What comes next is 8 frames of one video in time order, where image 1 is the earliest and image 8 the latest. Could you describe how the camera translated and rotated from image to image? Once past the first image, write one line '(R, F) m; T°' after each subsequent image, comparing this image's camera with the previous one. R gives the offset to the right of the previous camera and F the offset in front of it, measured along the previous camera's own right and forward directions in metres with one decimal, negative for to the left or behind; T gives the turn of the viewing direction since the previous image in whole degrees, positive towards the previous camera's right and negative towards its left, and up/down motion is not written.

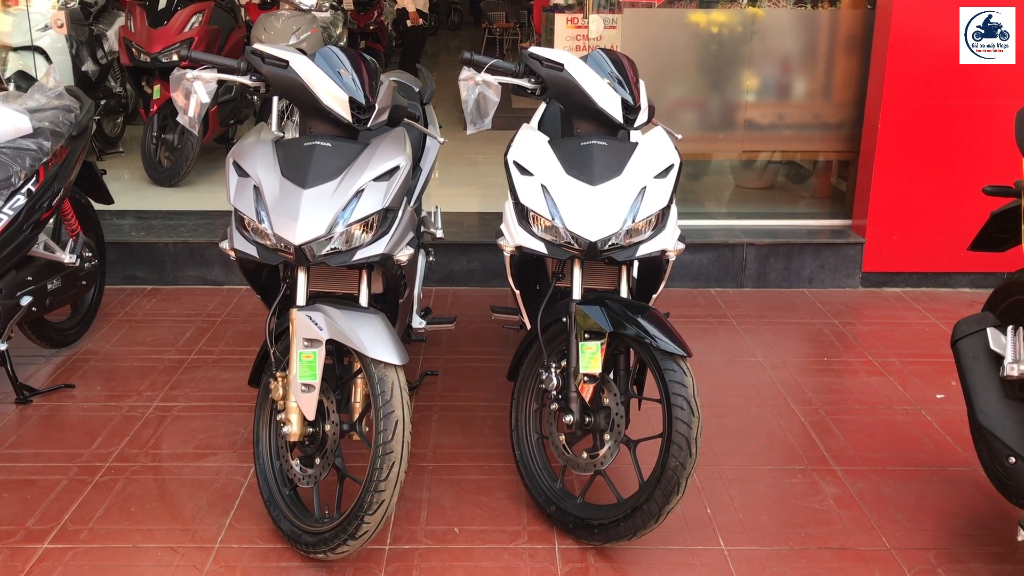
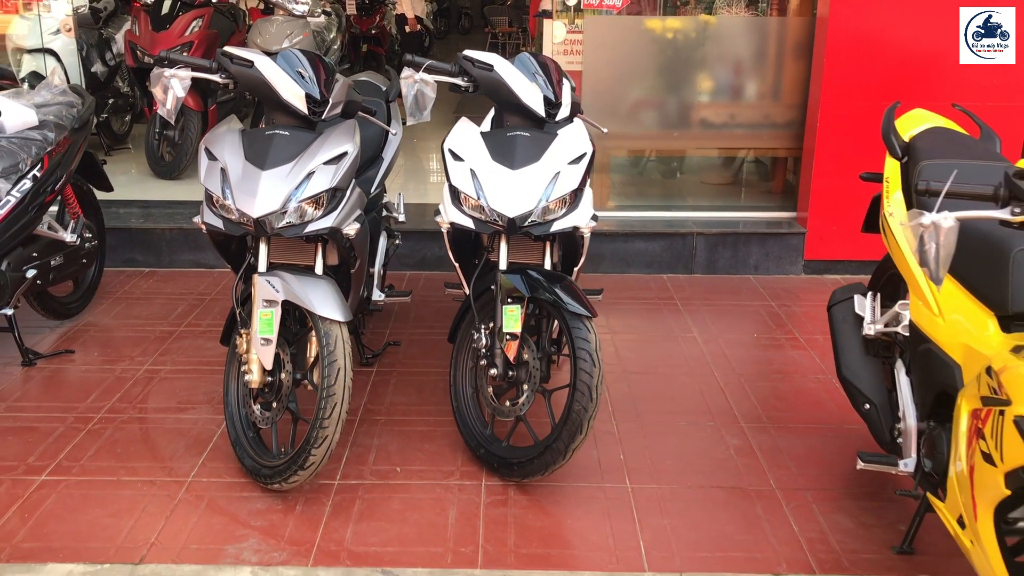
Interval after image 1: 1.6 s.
(+0.3, -0.4) m; -1°
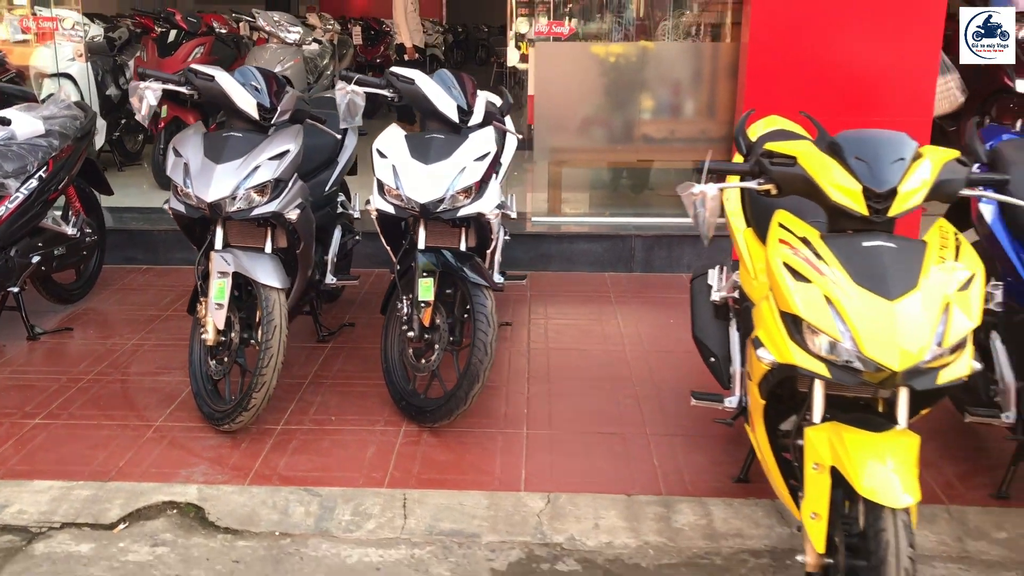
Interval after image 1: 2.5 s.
(+0.4, -0.6) m; -2°
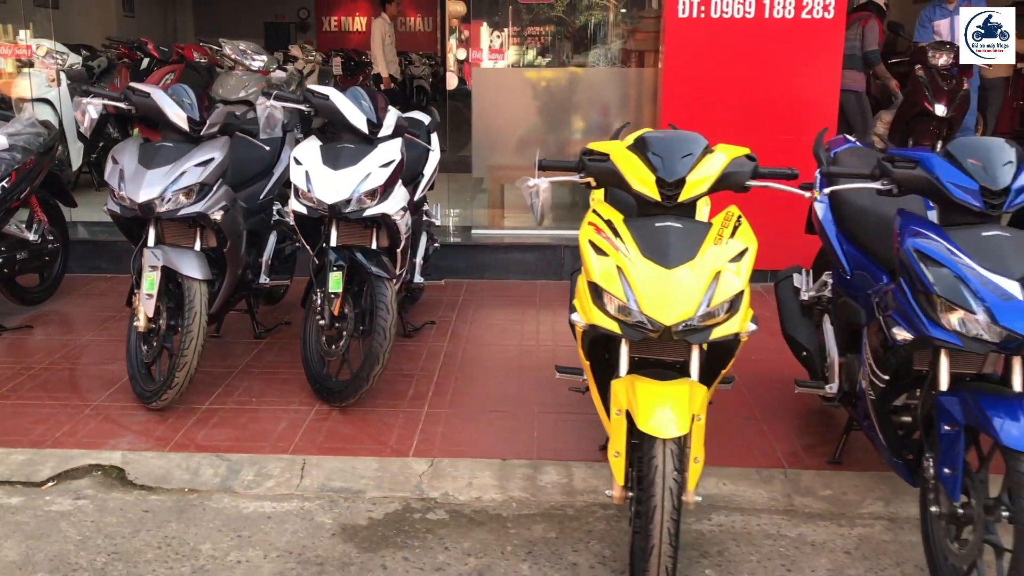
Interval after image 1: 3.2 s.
(+0.4, -0.4) m; 0°
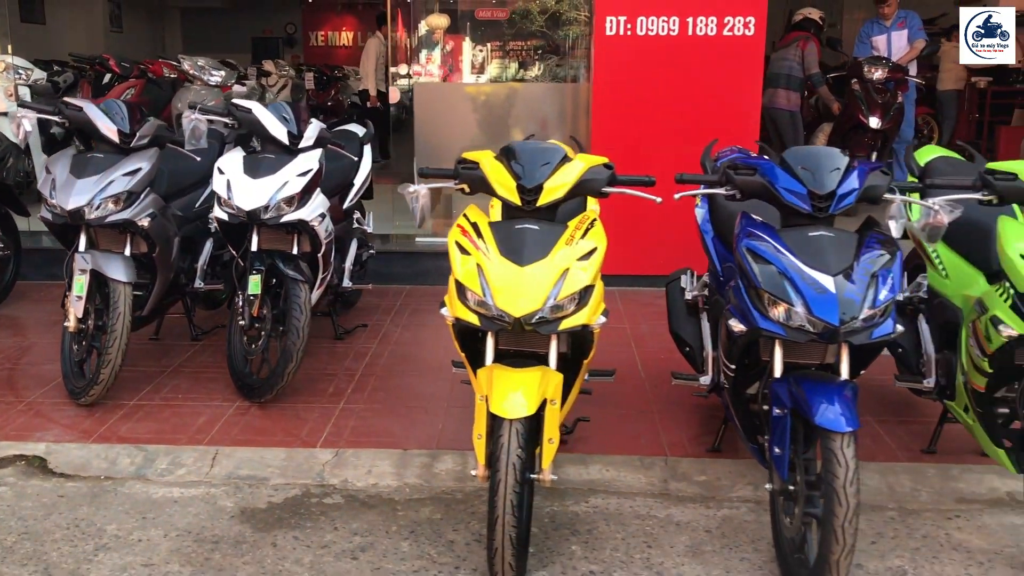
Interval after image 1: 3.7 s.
(+0.4, -0.3) m; 0°
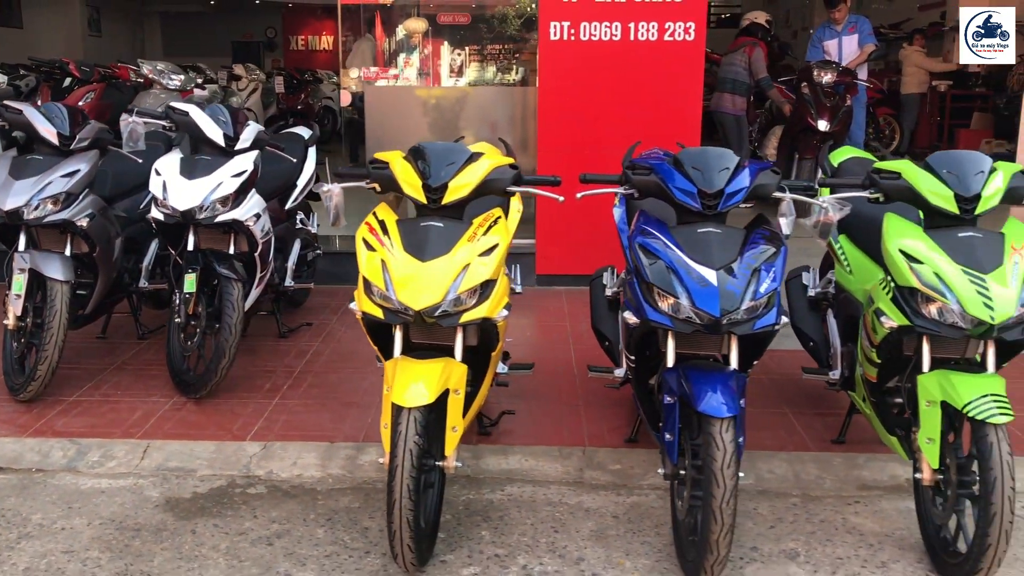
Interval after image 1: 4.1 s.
(+0.3, -0.1) m; +1°
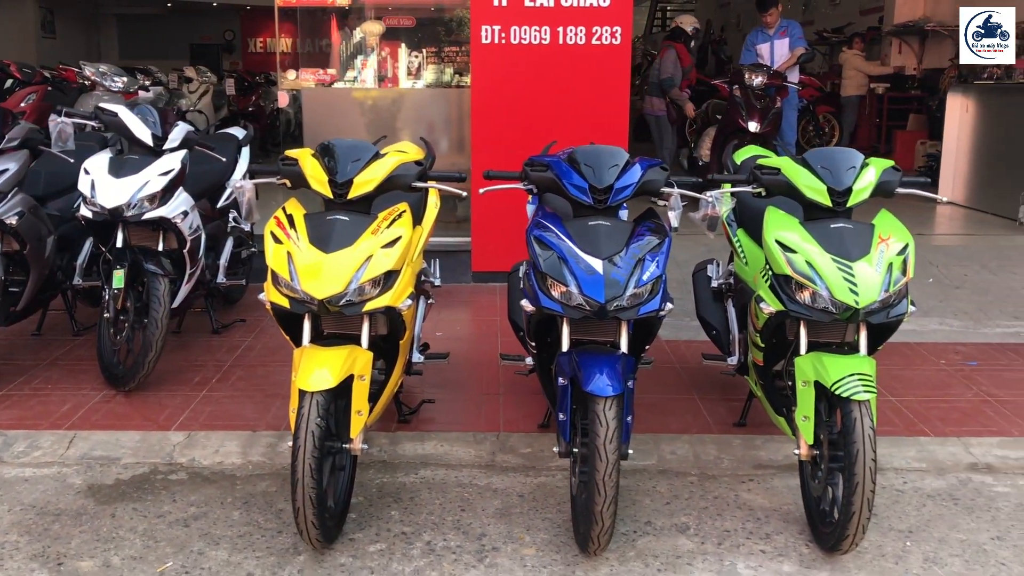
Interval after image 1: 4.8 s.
(+0.2, -0.2) m; +2°
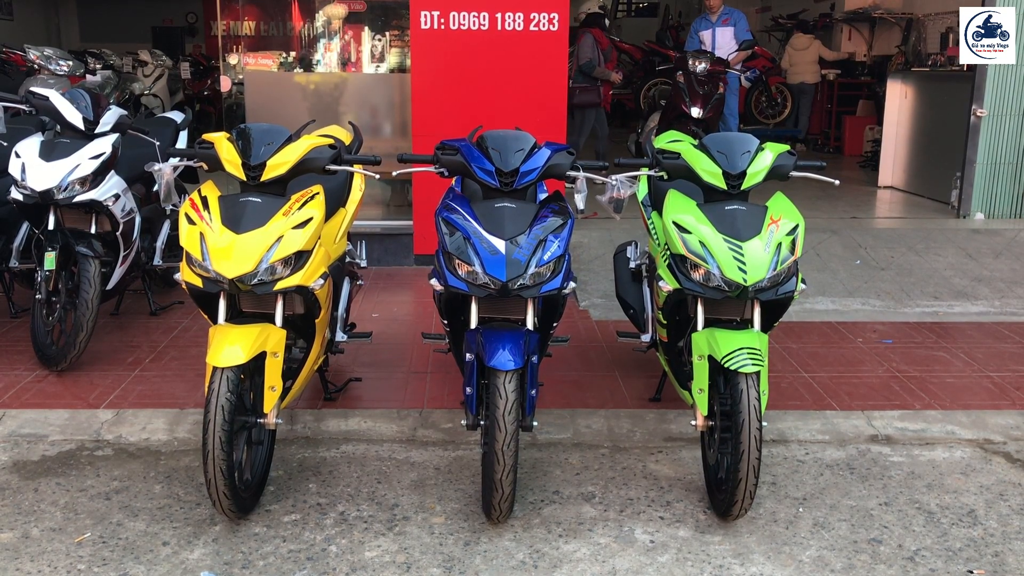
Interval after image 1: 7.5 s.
(+0.2, -0.1) m; +2°
